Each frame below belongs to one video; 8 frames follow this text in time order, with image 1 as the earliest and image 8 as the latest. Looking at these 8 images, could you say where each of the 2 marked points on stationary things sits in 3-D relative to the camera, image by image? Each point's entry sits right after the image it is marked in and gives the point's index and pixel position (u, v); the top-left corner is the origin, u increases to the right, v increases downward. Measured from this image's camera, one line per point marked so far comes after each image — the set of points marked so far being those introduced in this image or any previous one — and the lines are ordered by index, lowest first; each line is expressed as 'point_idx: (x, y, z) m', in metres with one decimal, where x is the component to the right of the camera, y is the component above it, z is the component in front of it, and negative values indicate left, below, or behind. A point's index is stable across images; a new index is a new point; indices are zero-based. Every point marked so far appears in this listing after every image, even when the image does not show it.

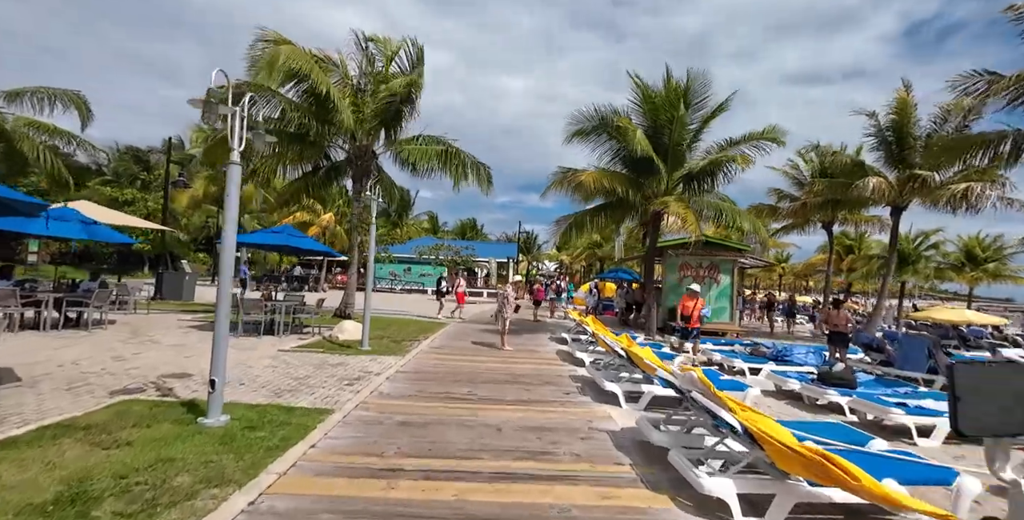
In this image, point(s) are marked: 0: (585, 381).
0: (+1.2, -1.9, +8.4) m
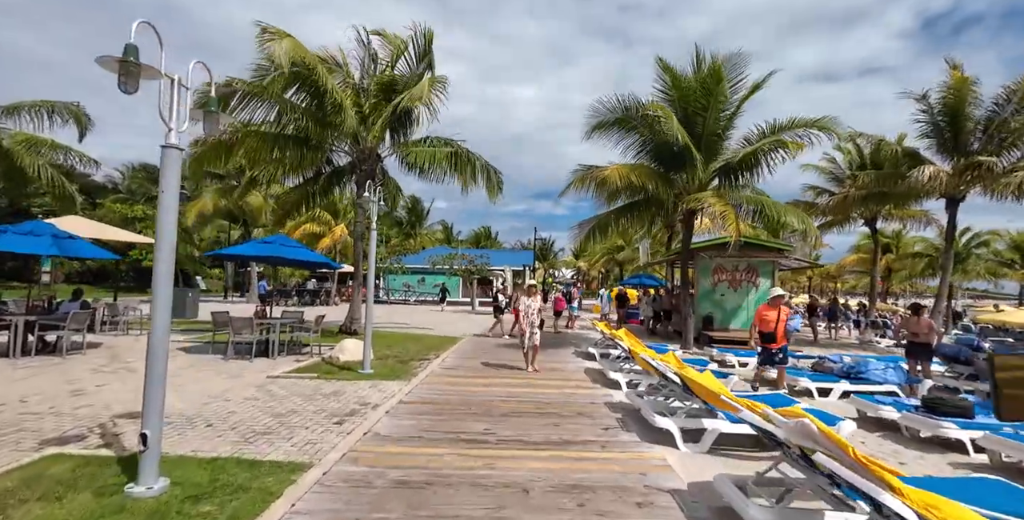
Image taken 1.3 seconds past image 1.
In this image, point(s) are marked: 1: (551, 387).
0: (+1.5, -2.0, +6.9) m
1: (+0.6, -2.0, +8.4) m
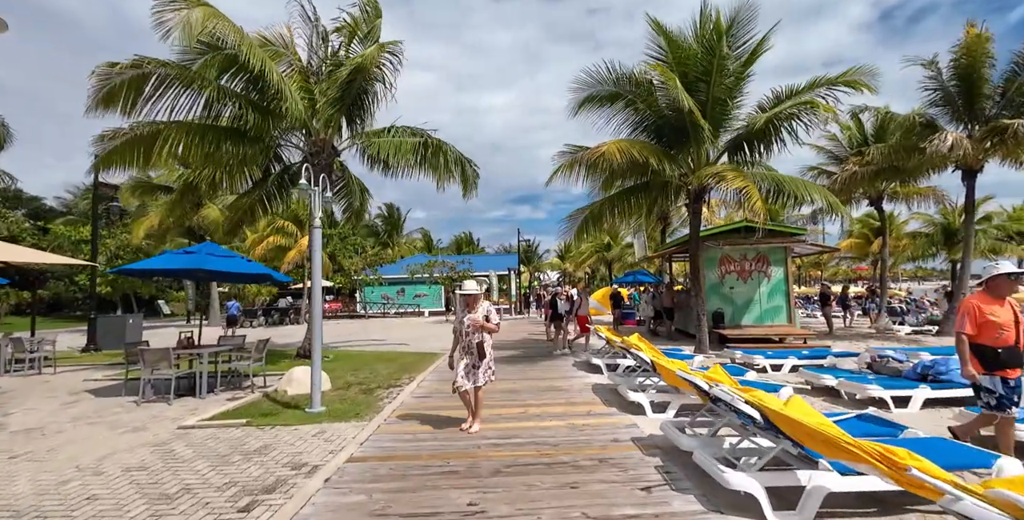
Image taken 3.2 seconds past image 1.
0: (+1.5, -1.8, +5.0) m
1: (+0.5, -1.9, +6.5) m
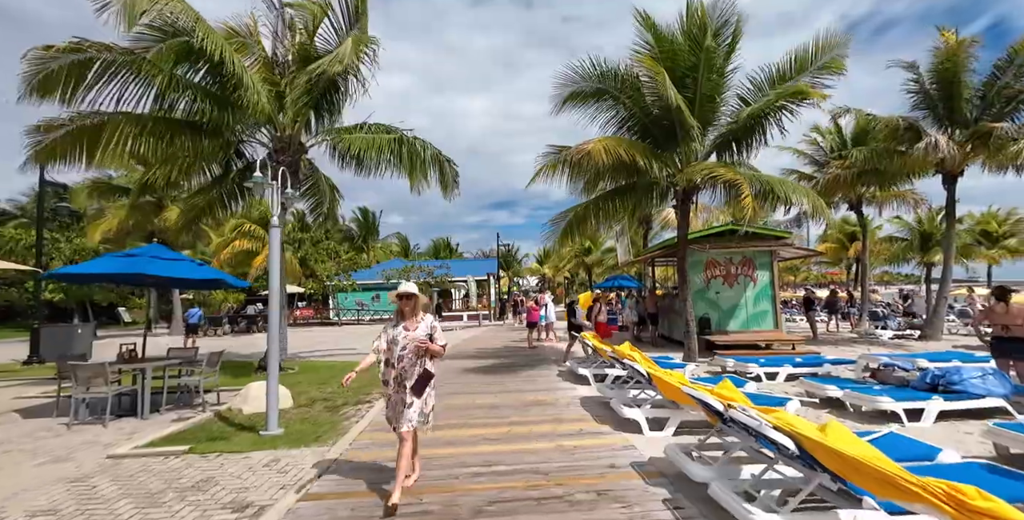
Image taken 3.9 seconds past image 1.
0: (+1.3, -1.8, +4.4) m
1: (+0.3, -2.0, +5.8) m
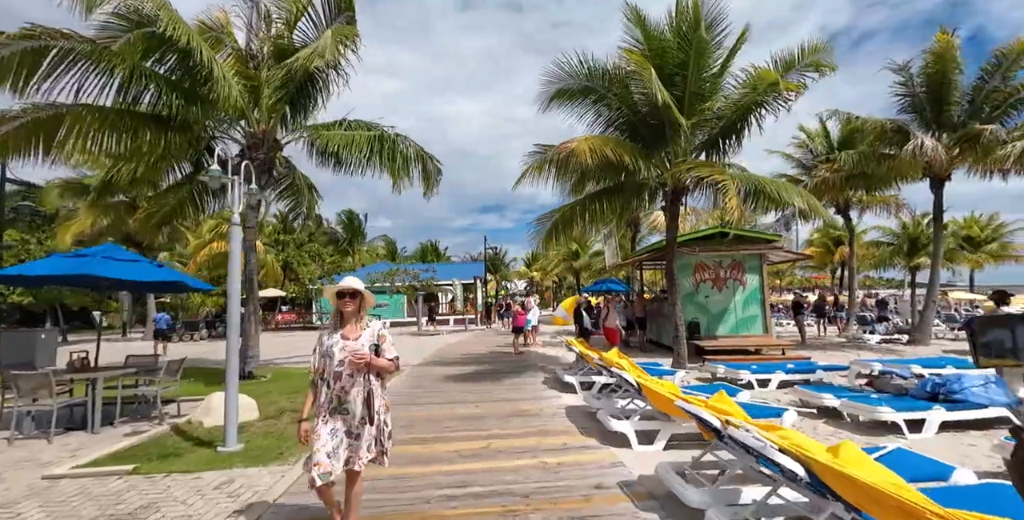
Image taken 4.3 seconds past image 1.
0: (+1.2, -1.8, +4.0) m
1: (+0.1, -2.0, +5.4) m
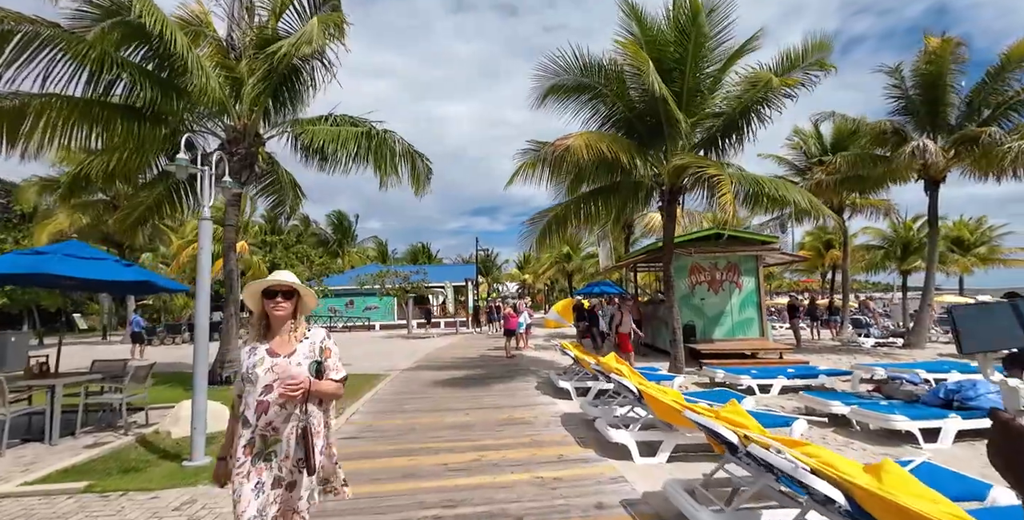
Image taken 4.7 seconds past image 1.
0: (+1.1, -1.8, +3.6) m
1: (+0.1, -2.0, +5.0) m
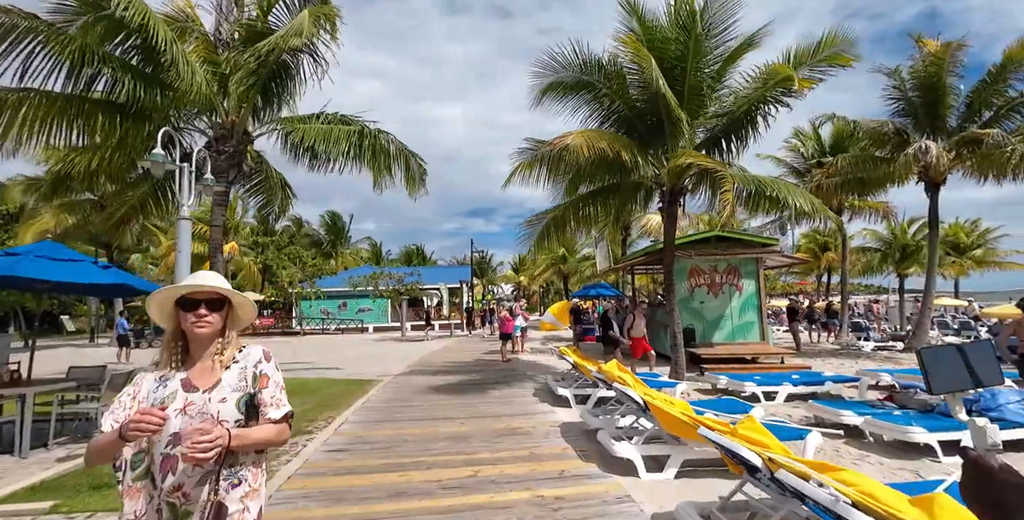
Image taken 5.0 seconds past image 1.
0: (+1.1, -1.9, +3.3) m
1: (0.0, -2.0, +4.7) m
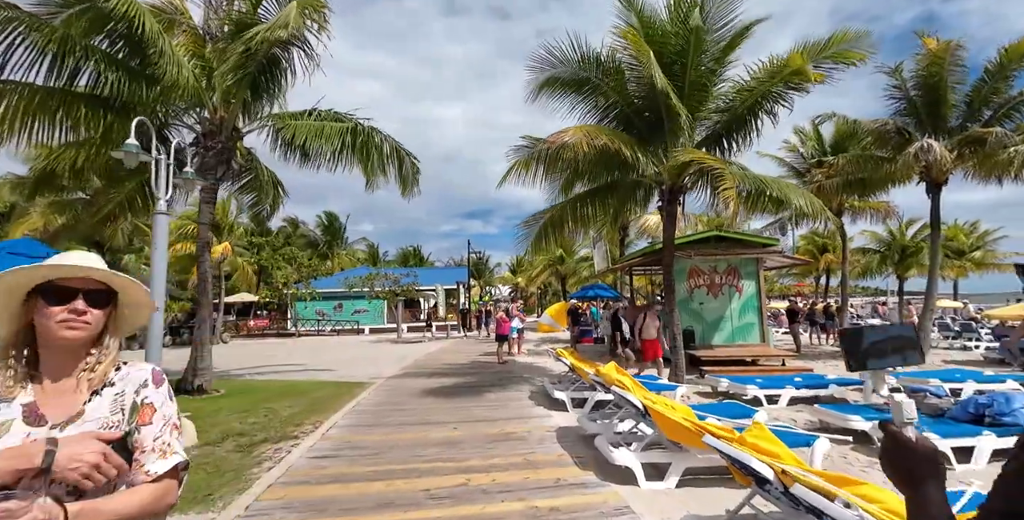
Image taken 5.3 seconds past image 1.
0: (+1.0, -1.8, +3.0) m
1: (0.0, -2.0, +4.4) m
